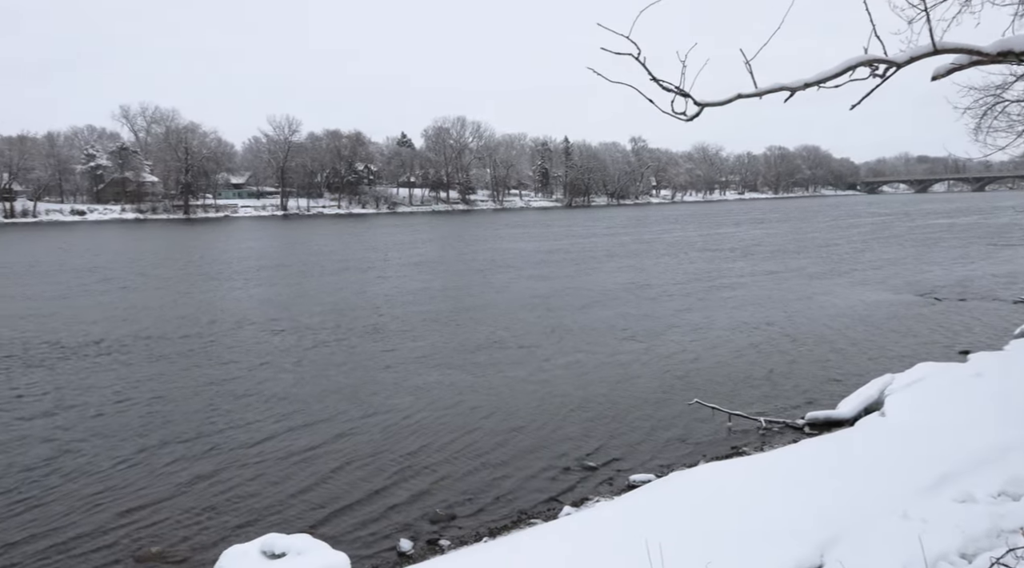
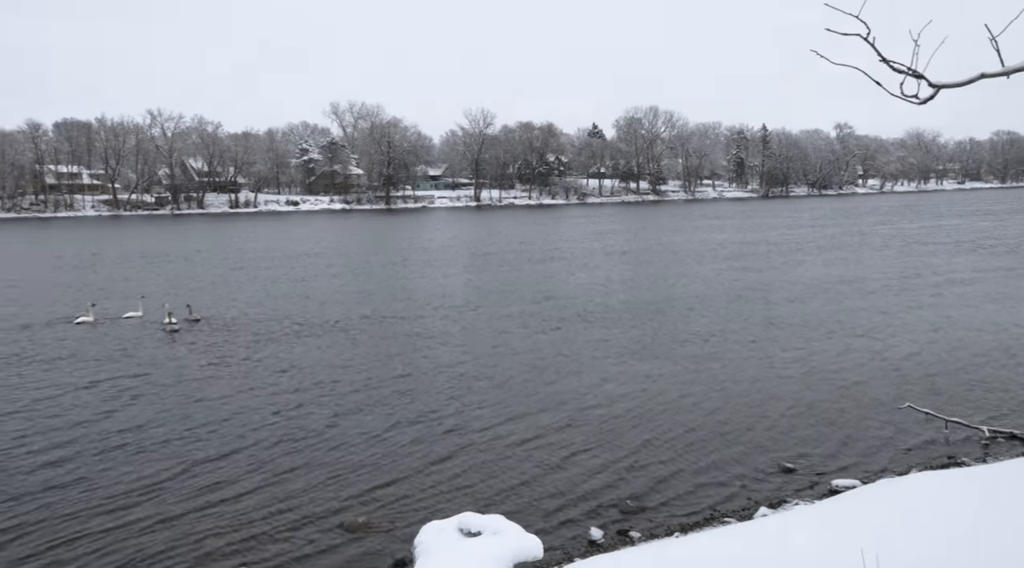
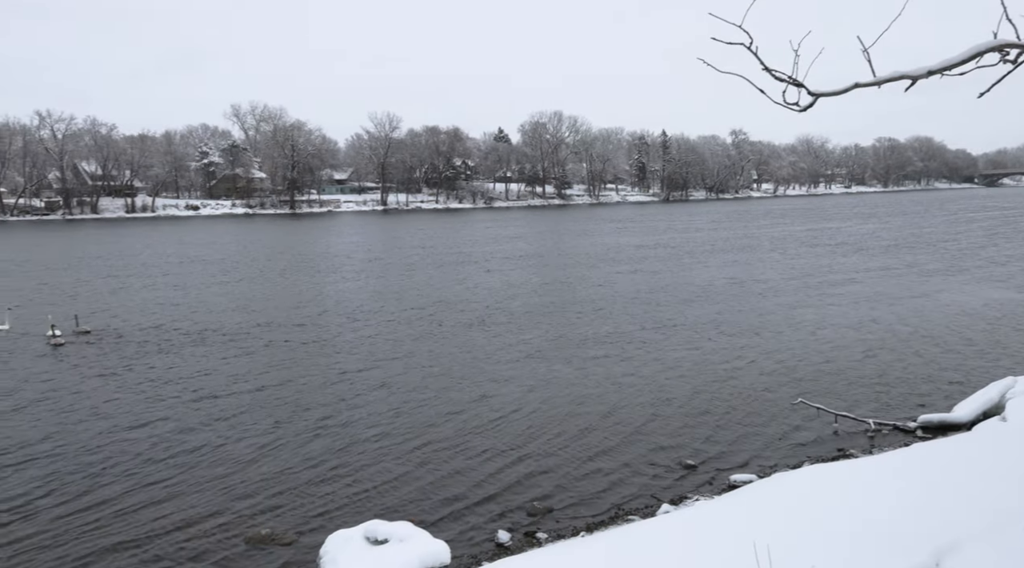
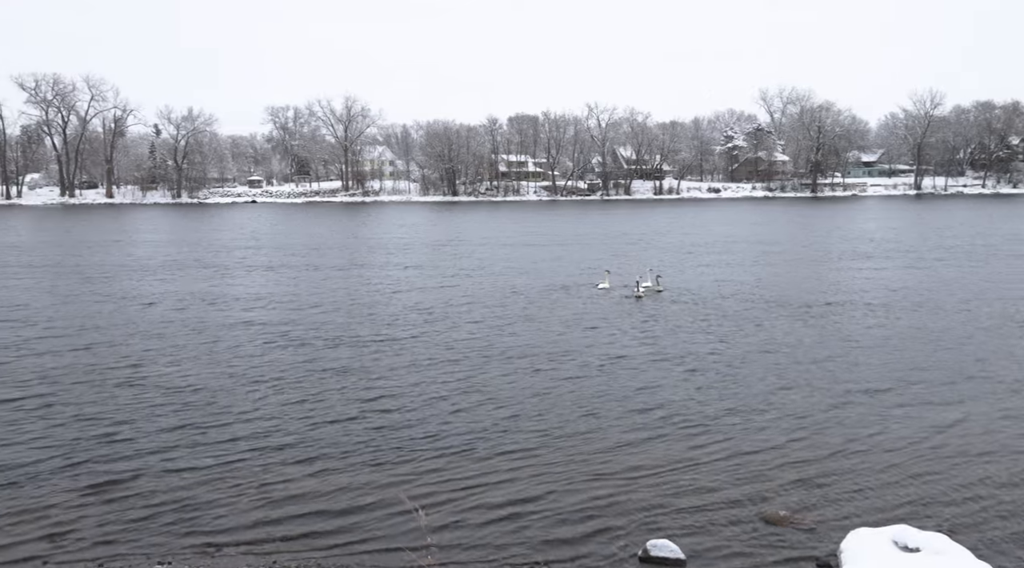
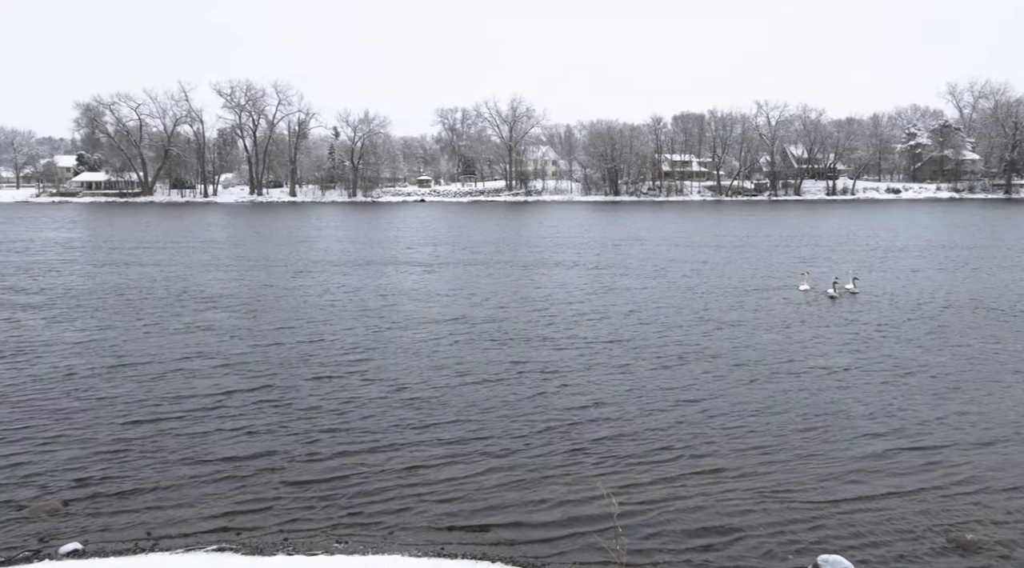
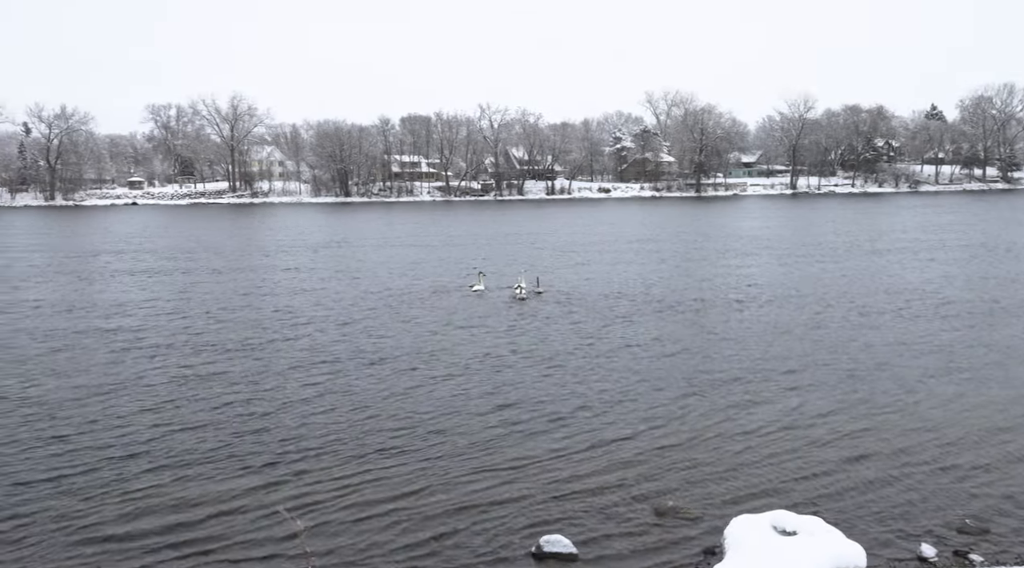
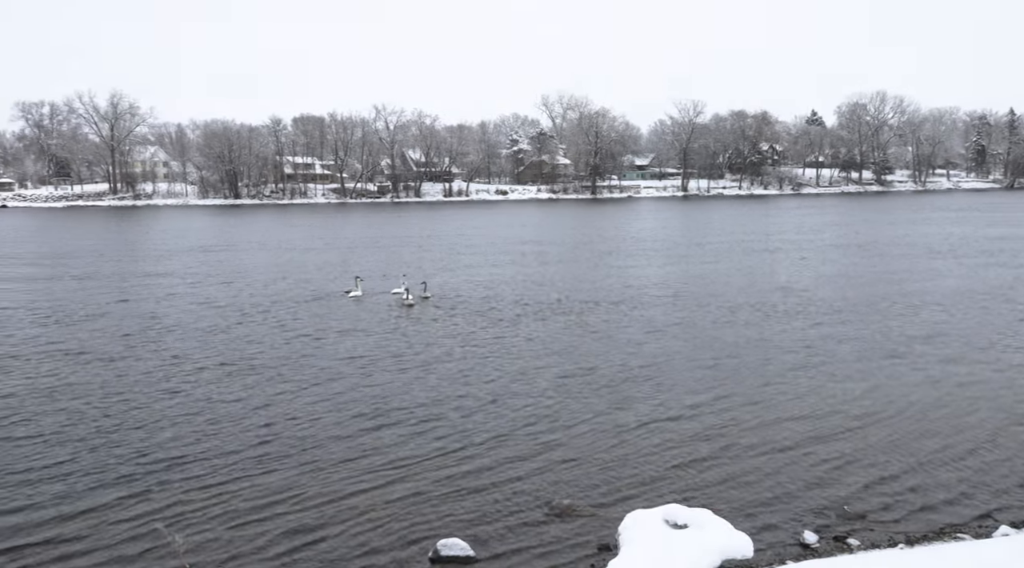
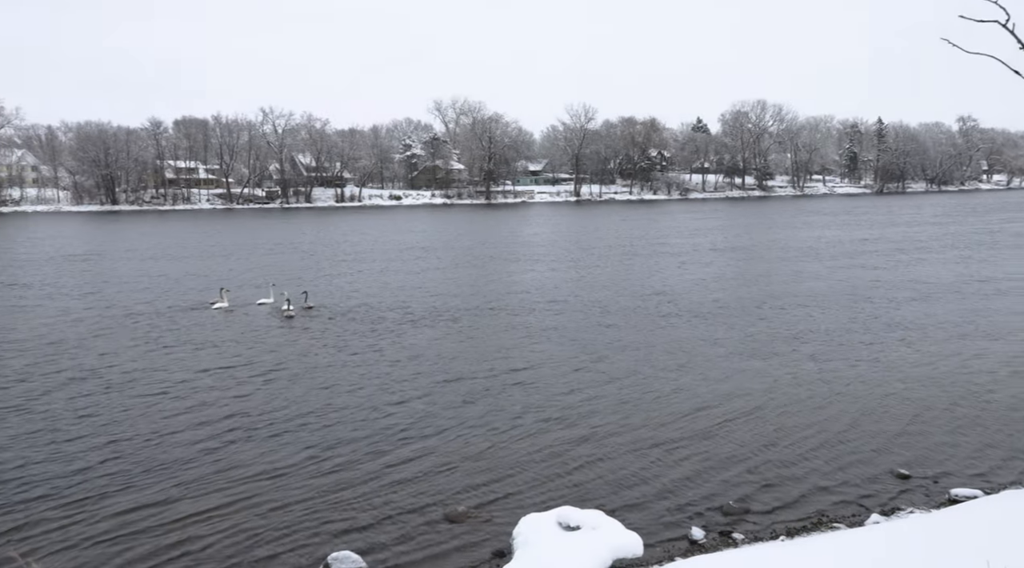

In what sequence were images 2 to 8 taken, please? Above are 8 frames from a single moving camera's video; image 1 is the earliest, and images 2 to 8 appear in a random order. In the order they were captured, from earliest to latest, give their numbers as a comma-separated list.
3, 2, 8, 7, 6, 4, 5
